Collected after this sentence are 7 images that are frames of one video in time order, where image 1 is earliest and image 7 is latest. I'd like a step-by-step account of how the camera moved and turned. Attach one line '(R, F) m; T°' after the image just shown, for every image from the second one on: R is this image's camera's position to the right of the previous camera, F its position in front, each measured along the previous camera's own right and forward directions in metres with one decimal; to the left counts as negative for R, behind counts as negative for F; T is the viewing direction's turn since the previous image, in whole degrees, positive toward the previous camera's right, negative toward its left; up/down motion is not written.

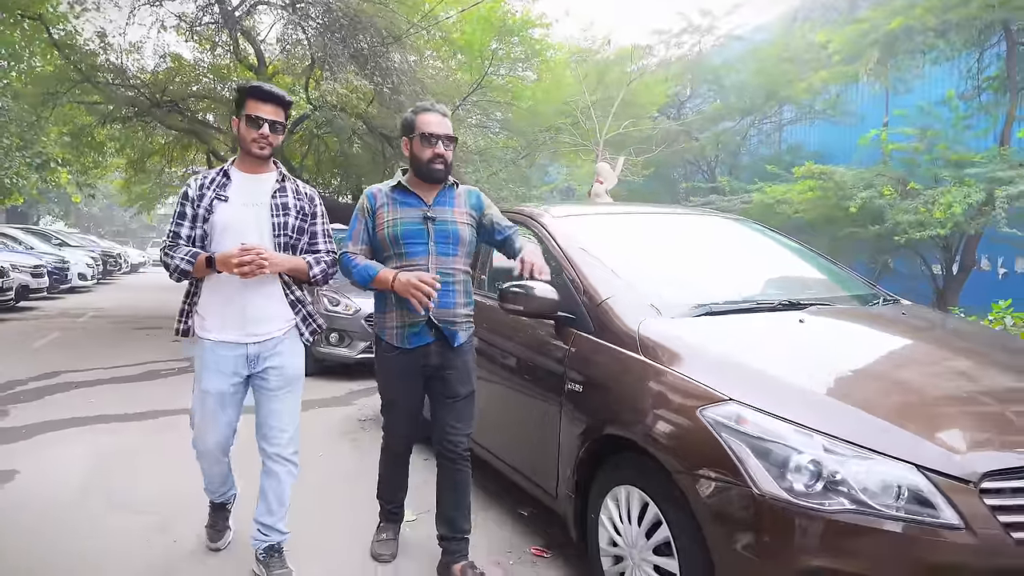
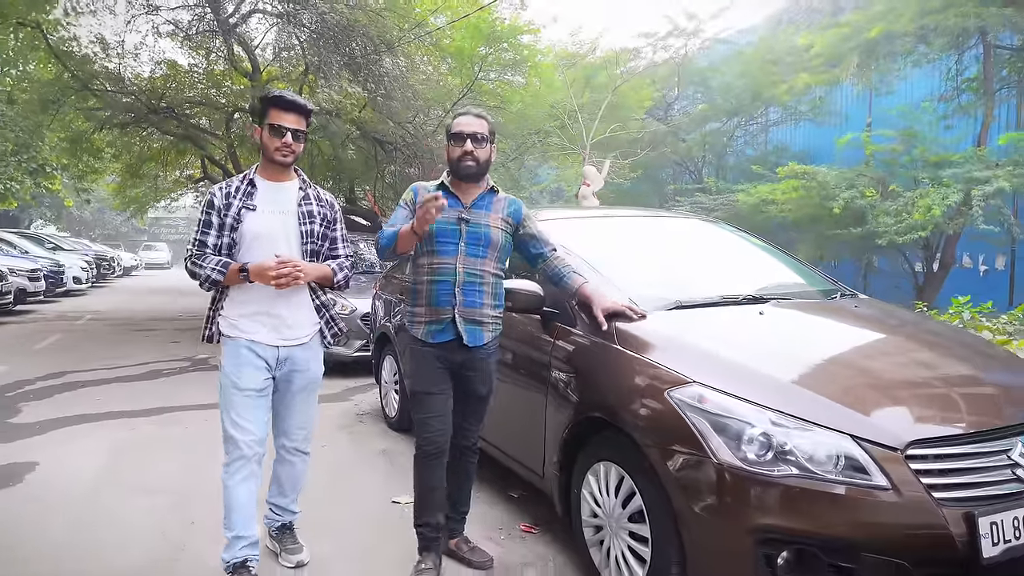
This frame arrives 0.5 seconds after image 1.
(0.0, -0.2) m; +1°
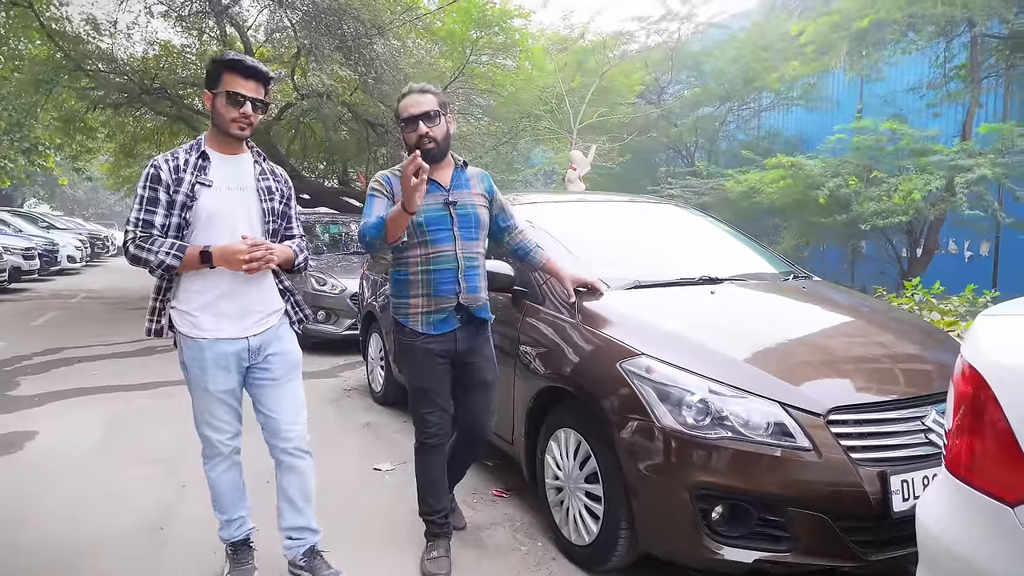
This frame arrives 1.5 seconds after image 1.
(+0.1, -0.2) m; 0°
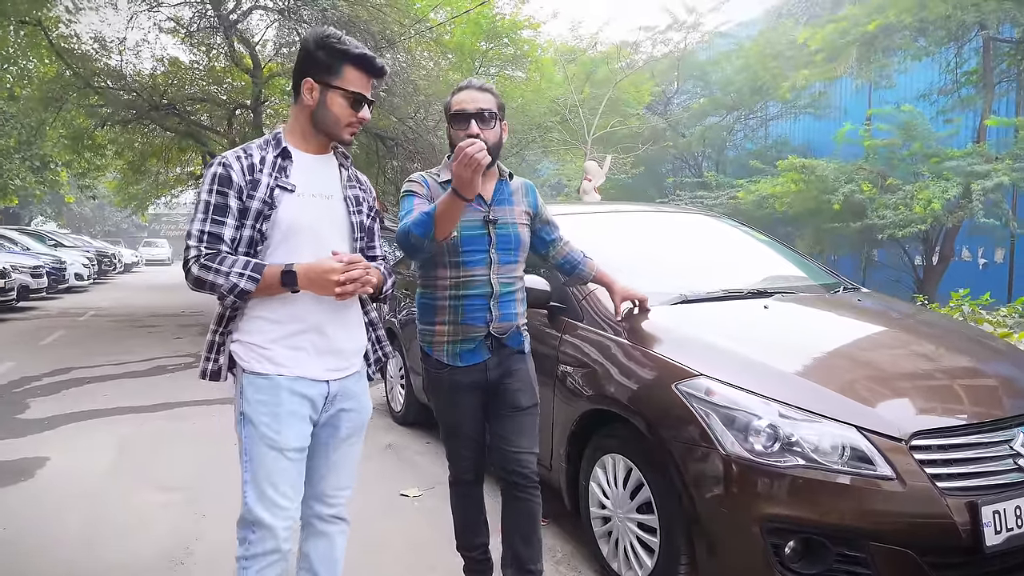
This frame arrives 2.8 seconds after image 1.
(-0.1, +0.1) m; 0°
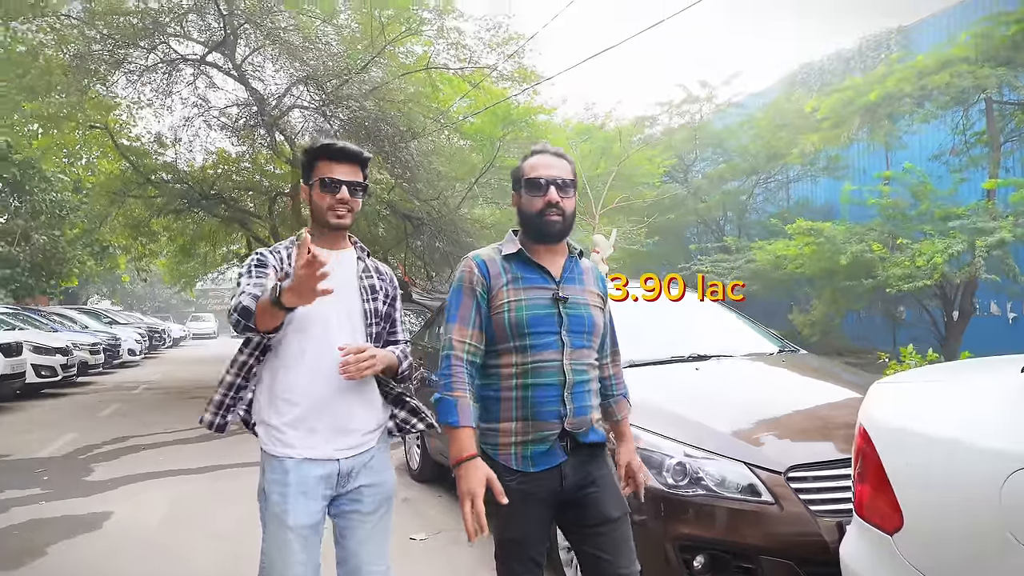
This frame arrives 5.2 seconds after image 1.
(+0.3, -0.6) m; -3°
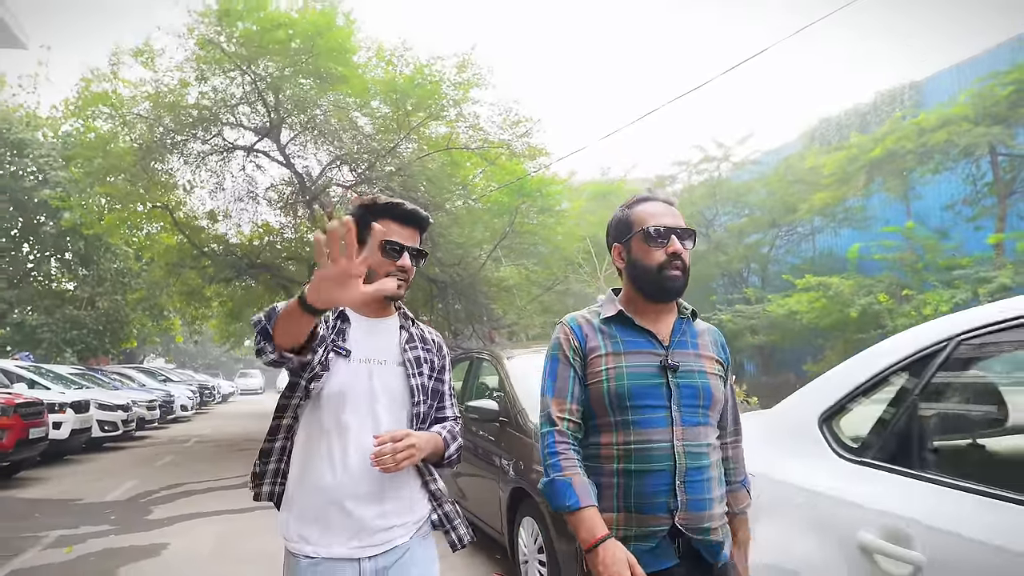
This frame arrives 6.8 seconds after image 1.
(+0.4, -0.8) m; -3°
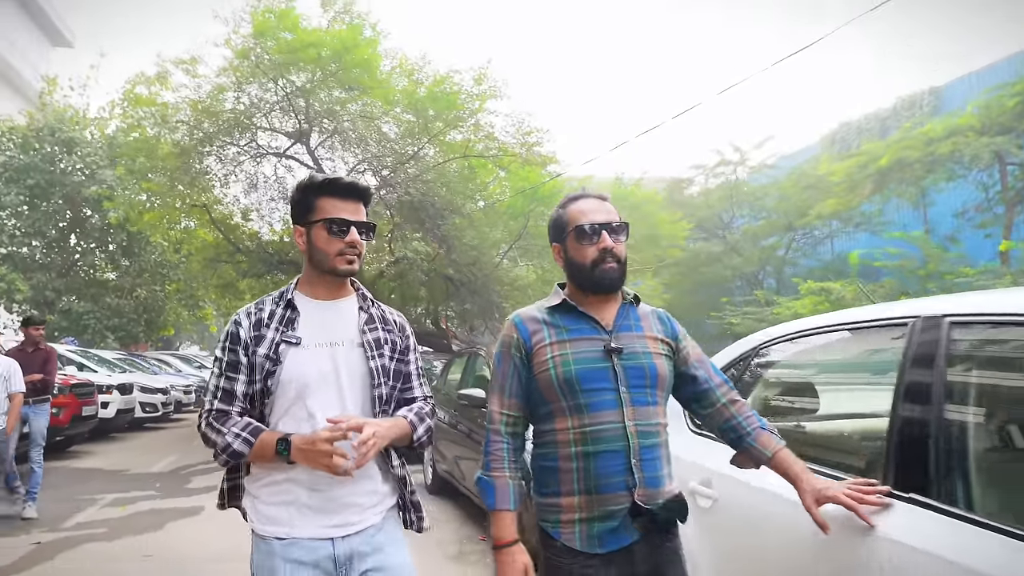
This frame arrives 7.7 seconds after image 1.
(+0.3, -0.7) m; -2°
